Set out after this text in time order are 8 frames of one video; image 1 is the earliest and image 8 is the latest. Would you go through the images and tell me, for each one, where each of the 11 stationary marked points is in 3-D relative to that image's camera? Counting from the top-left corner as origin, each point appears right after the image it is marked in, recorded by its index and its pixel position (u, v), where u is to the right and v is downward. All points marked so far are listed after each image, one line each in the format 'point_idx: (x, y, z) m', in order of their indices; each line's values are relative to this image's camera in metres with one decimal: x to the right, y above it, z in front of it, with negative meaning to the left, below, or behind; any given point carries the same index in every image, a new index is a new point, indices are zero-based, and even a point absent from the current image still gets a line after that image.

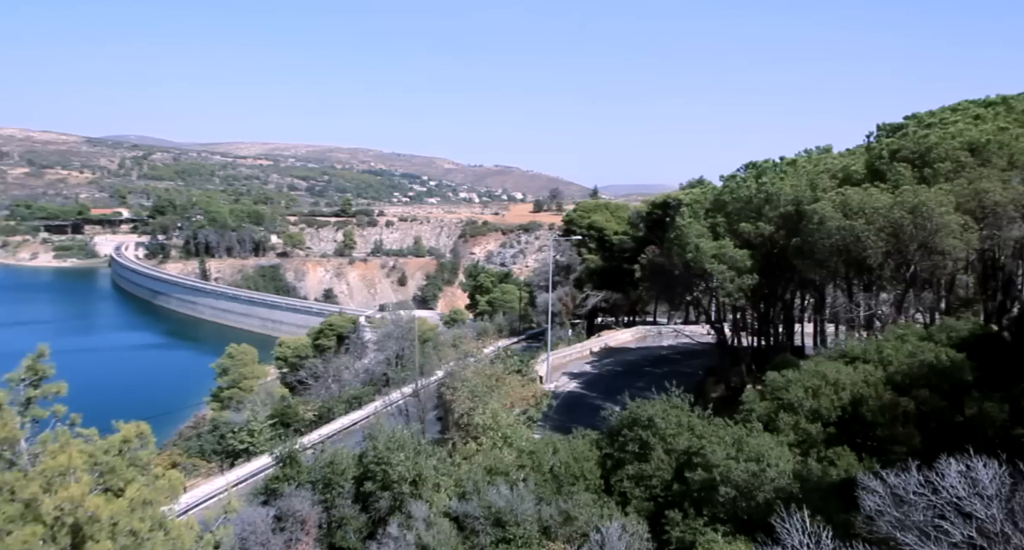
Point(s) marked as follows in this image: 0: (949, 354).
0: (+6.6, -1.2, +12.5) m
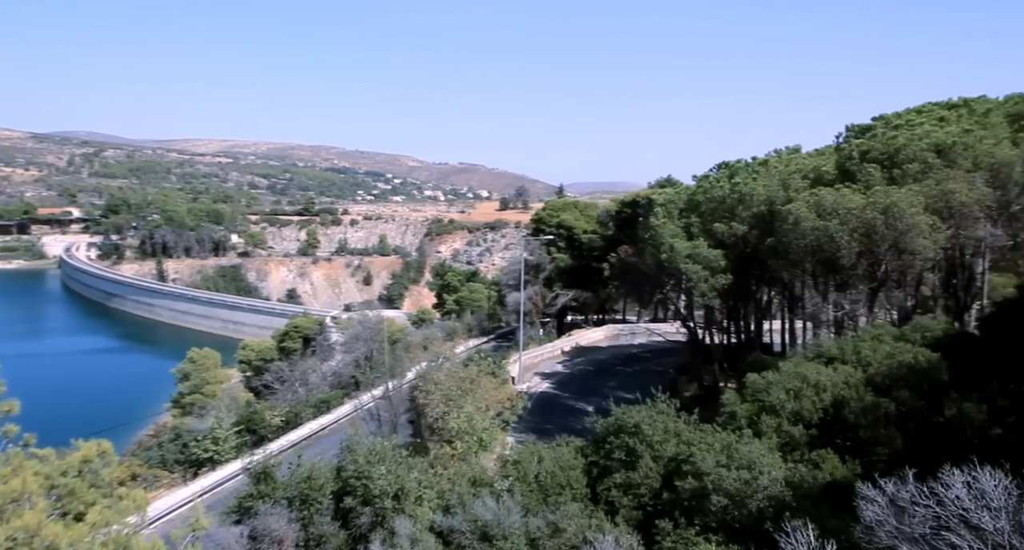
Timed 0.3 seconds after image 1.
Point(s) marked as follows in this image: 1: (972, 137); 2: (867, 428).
0: (+6.4, -1.2, +12.6) m
1: (+10.6, +3.2, +18.8) m
2: (+5.0, -2.1, +11.3) m
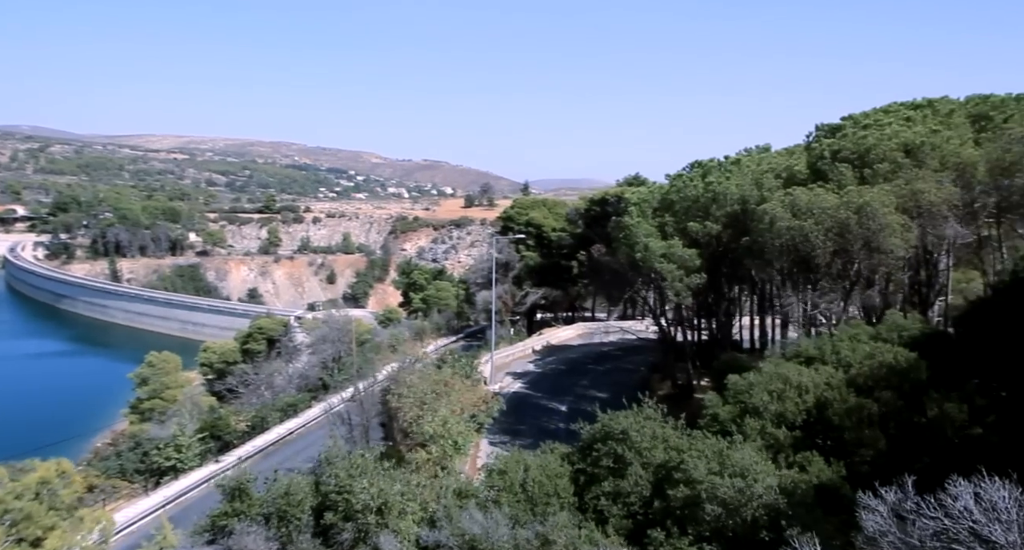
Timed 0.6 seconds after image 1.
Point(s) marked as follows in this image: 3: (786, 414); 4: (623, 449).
0: (+6.1, -1.2, +12.6) m
1: (+10.0, +3.2, +19.1) m
2: (+4.8, -2.2, +11.4) m
3: (+4.1, -2.1, +12.3) m
4: (+1.5, -2.3, +10.6) m
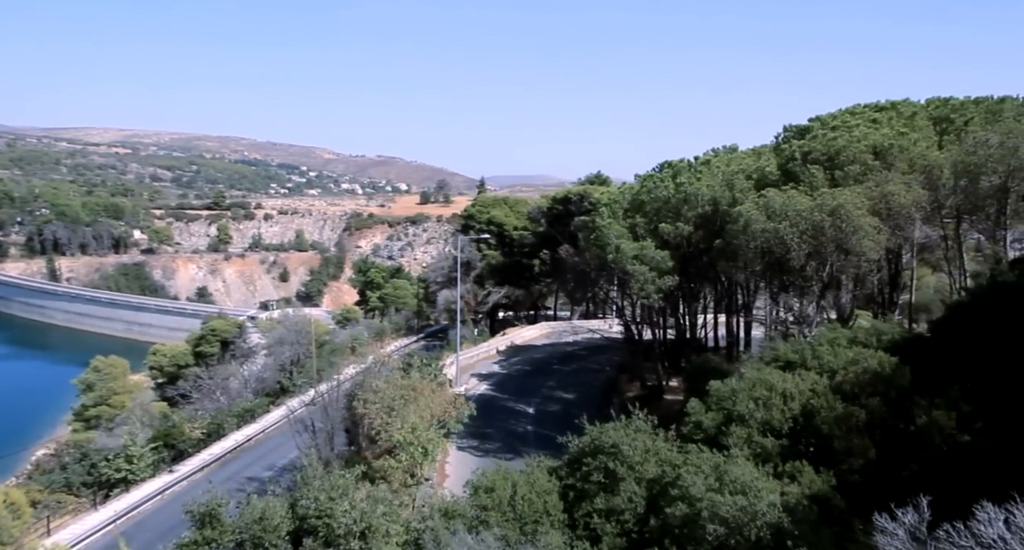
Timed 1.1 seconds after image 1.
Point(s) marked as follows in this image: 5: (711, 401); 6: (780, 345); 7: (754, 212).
0: (+5.8, -1.3, +12.6) m
1: (+9.4, +3.2, +19.2) m
2: (+4.6, -2.3, +11.3) m
3: (+3.9, -2.2, +12.2) m
4: (+1.3, -2.4, +10.3) m
5: (+3.4, -2.1, +13.8) m
6: (+5.4, -1.4, +16.3) m
7: (+5.3, +1.4, +17.8) m
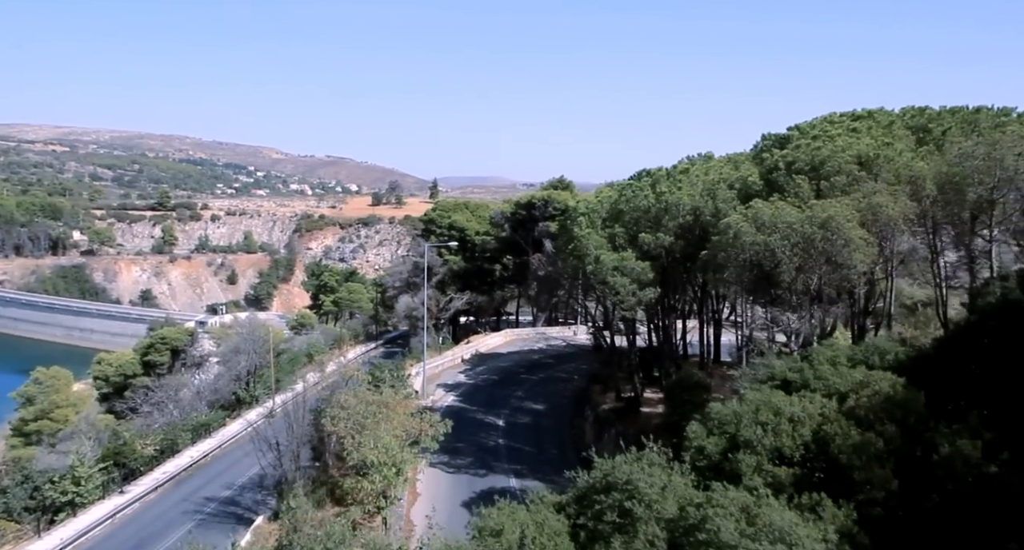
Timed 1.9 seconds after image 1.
0: (+5.8, -1.6, +12.2) m
1: (+8.9, +2.9, +19.0) m
2: (+4.6, -2.6, +10.8) m
3: (+3.9, -2.5, +11.6) m
4: (+1.4, -2.7, +9.7) m
5: (+3.2, -2.4, +13.2) m
6: (+5.1, -1.7, +15.9) m
7: (+4.9, +1.1, +17.3) m
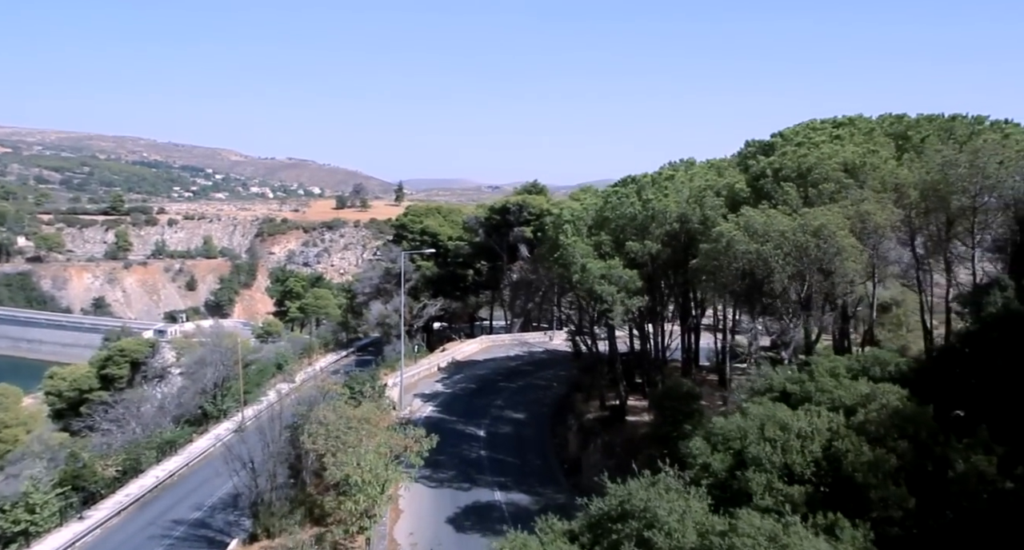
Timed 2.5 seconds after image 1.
0: (+5.8, -1.8, +12.0) m
1: (+8.6, +2.8, +19.0) m
2: (+4.7, -2.7, +10.6) m
3: (+3.9, -2.7, +11.4) m
4: (+1.6, -2.9, +9.3) m
5: (+3.2, -2.6, +13.0) m
6: (+5.0, -1.9, +15.7) m
7: (+4.7, +0.9, +17.2) m
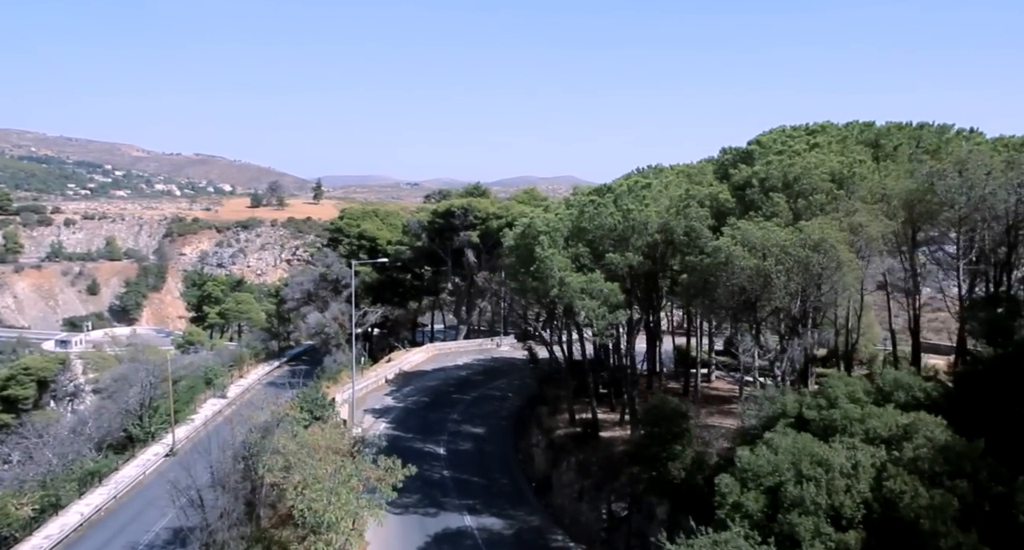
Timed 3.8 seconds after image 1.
0: (+6.1, -2.1, +11.5) m
1: (+8.0, +2.5, +18.7) m
2: (+5.2, -3.1, +9.9) m
3: (+4.4, -3.1, +10.7) m
4: (+2.2, -3.4, +8.4) m
5: (+3.5, -3.0, +12.2) m
6: (+4.9, -2.2, +15.0) m
7: (+4.4, +0.6, +16.5) m
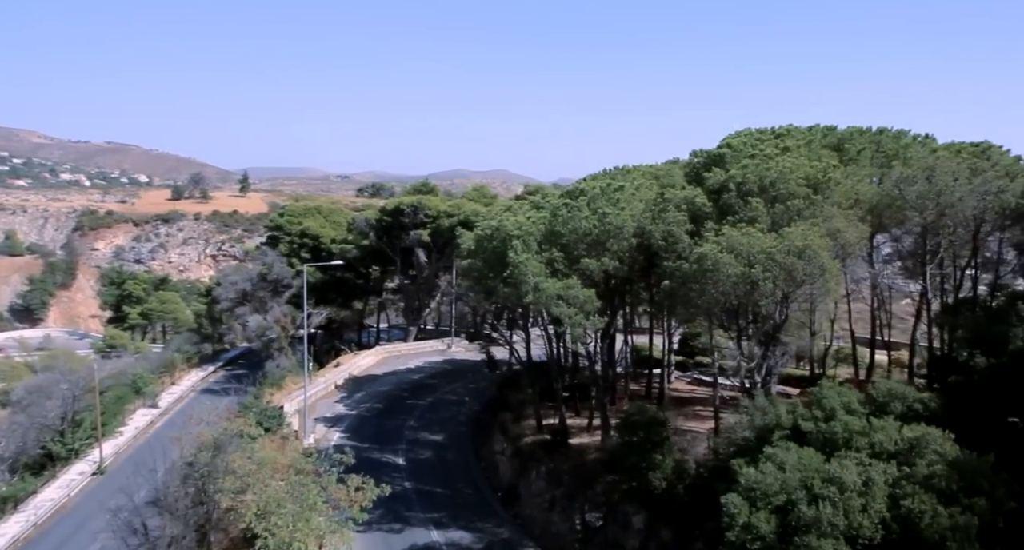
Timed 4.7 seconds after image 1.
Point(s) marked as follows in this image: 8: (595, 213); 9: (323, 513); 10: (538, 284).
0: (+6.2, -2.3, +11.5) m
1: (+7.4, +2.4, +18.7) m
2: (+5.4, -3.3, +9.8) m
3: (+4.5, -3.3, +10.5) m
4: (+2.6, -3.6, +8.0) m
5: (+3.5, -3.2, +11.9) m
6: (+4.7, -2.4, +14.9) m
7: (+4.1, +0.4, +16.2) m
8: (+2.0, +1.4, +19.5) m
9: (-4.3, -5.3, +18.4) m
10: (+0.6, -0.2, +18.7) m
